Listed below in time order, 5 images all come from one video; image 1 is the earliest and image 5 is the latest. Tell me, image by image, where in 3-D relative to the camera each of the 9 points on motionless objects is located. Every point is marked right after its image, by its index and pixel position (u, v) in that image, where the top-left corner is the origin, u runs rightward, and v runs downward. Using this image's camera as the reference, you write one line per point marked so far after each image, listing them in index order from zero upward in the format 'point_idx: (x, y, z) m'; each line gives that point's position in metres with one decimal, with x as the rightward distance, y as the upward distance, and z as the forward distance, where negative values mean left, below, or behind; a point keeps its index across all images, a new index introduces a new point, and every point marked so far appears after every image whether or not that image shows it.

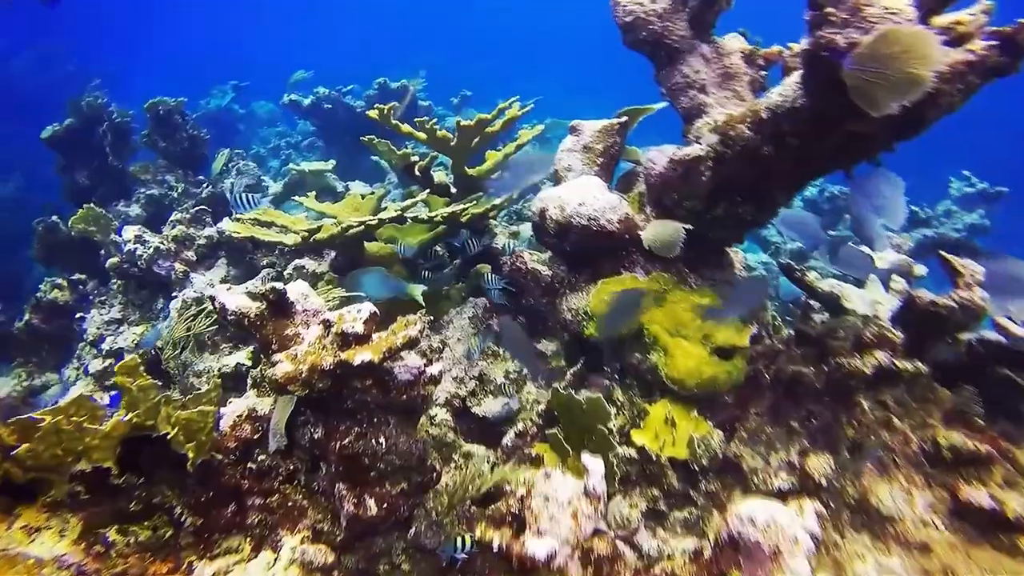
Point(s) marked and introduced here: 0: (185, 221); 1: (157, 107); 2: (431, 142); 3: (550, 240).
0: (-3.1, +0.6, +6.1) m
1: (-5.4, +2.7, +9.7) m
2: (-0.6, +1.0, +4.7) m
3: (+0.2, +0.3, +4.0) m
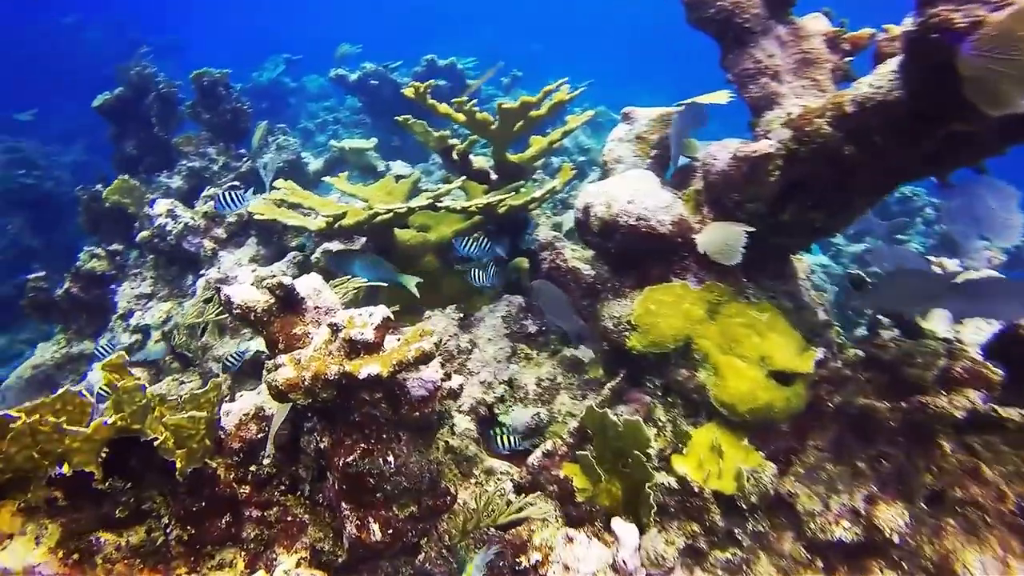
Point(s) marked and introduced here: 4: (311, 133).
0: (-2.7, +0.8, +5.9) m
1: (-4.6, +3.1, +9.6) m
2: (-0.3, +1.1, +4.3) m
3: (+0.5, +0.3, +3.6) m
4: (-4.3, +3.3, +13.9) m
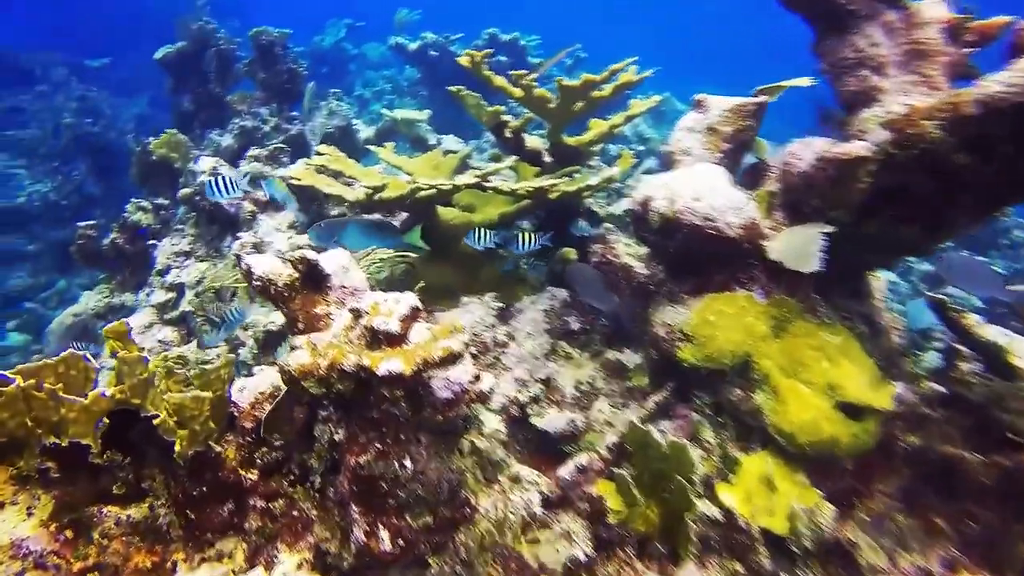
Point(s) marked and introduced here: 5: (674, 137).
0: (-2.2, +1.1, +5.8) m
1: (-3.7, +3.7, +9.5) m
2: (+0.1, +1.1, +4.0) m
3: (+0.7, +0.3, +3.3) m
4: (-3.1, +3.9, +13.7) m
5: (+0.9, +0.8, +3.7) m
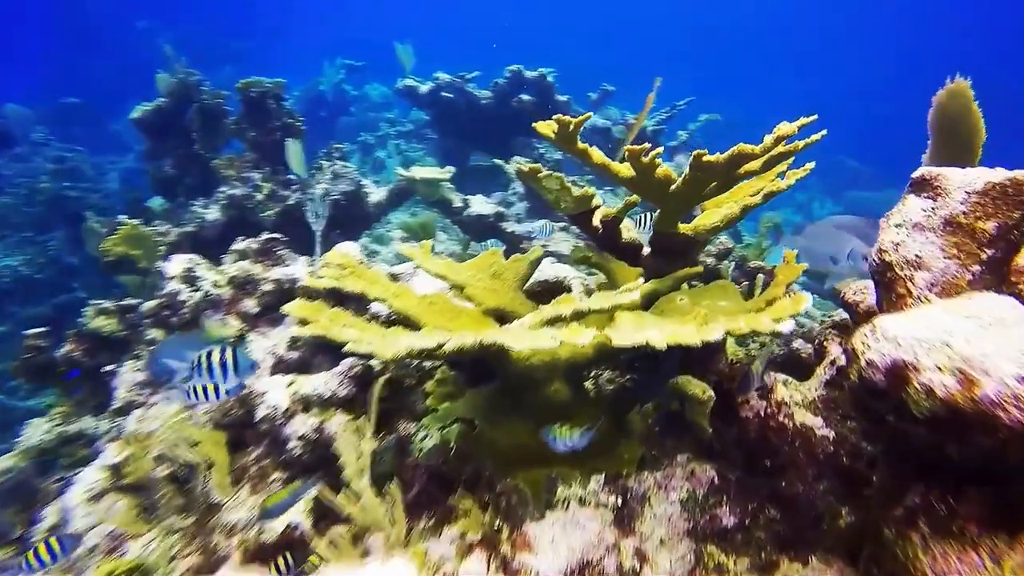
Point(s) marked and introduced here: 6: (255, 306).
0: (-1.8, +0.3, +4.5) m
1: (-3.4, +2.6, +8.3) m
2: (+0.5, +0.4, +2.7) m
3: (+1.2, -0.4, +2.0) m
4: (-2.7, +2.7, +12.5) m
5: (+1.4, +0.2, +2.3) m
6: (-1.6, -0.1, +4.0) m
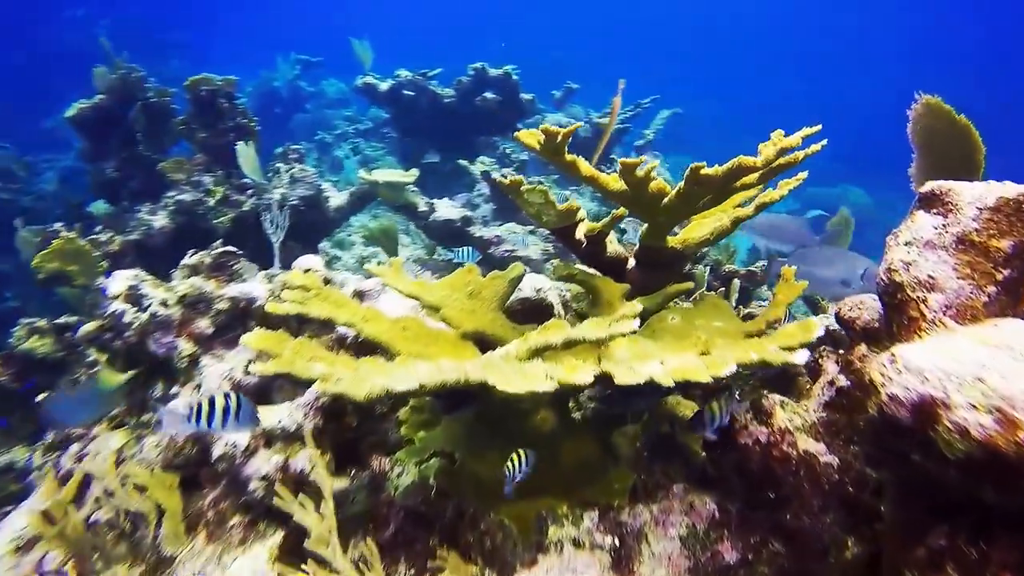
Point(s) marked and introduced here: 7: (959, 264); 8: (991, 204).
0: (-2.0, +0.1, +4.1) m
1: (-3.8, +2.5, +7.9) m
2: (+0.4, +0.3, +2.5) m
3: (+1.2, -0.5, +1.8) m
4: (-3.4, +2.6, +12.1) m
5: (+1.3, +0.1, +2.2) m
6: (-1.7, -0.2, +3.6) m
7: (+1.5, +0.1, +2.1) m
8: (+1.6, +0.3, +2.1) m
